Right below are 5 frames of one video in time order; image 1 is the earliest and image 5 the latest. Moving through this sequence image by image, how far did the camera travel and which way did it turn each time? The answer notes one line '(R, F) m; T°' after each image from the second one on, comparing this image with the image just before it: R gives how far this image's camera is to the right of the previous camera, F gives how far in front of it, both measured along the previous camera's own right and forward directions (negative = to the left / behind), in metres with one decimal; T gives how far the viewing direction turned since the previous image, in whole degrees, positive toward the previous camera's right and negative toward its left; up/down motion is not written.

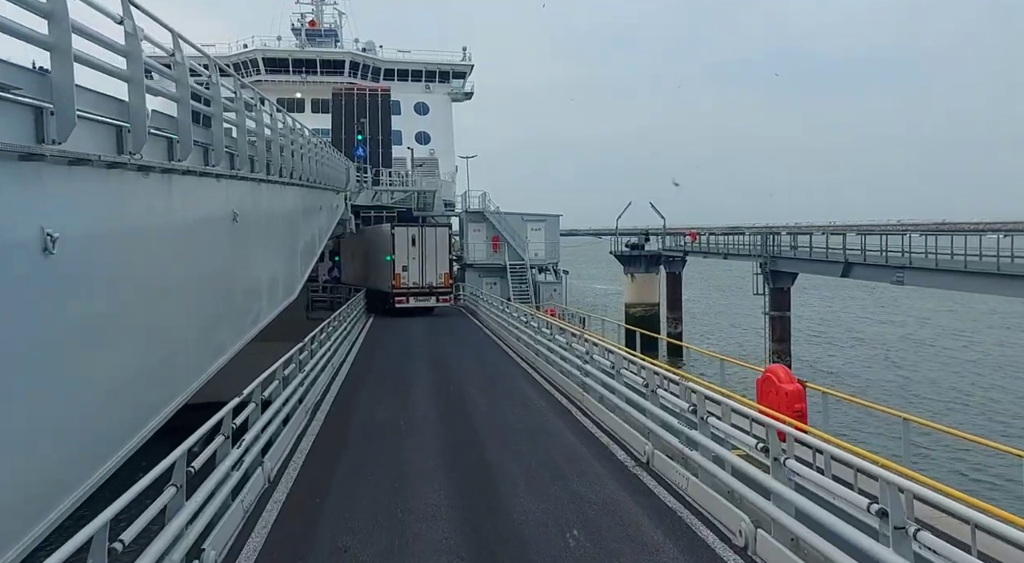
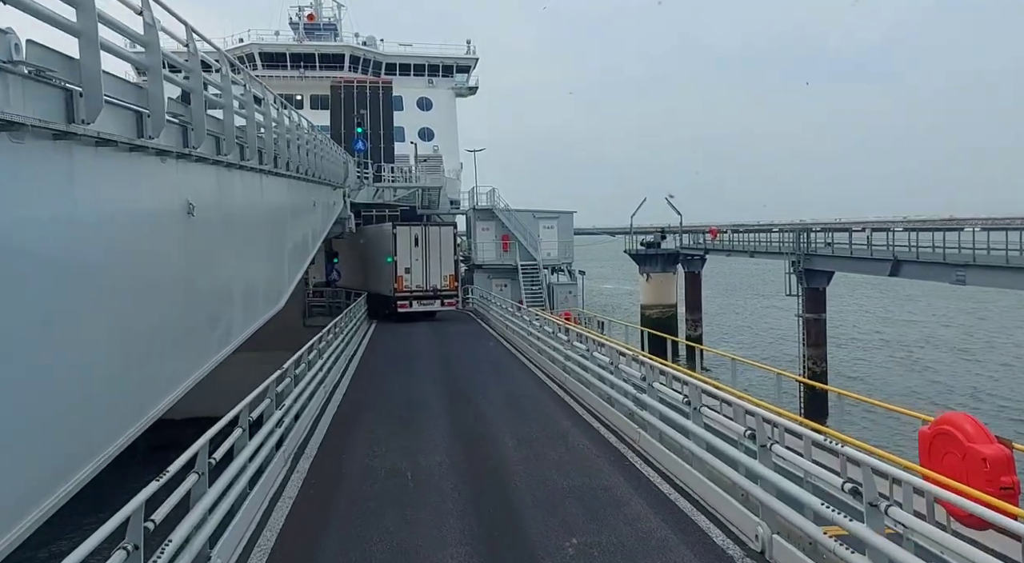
(-0.3, +1.6) m; 0°
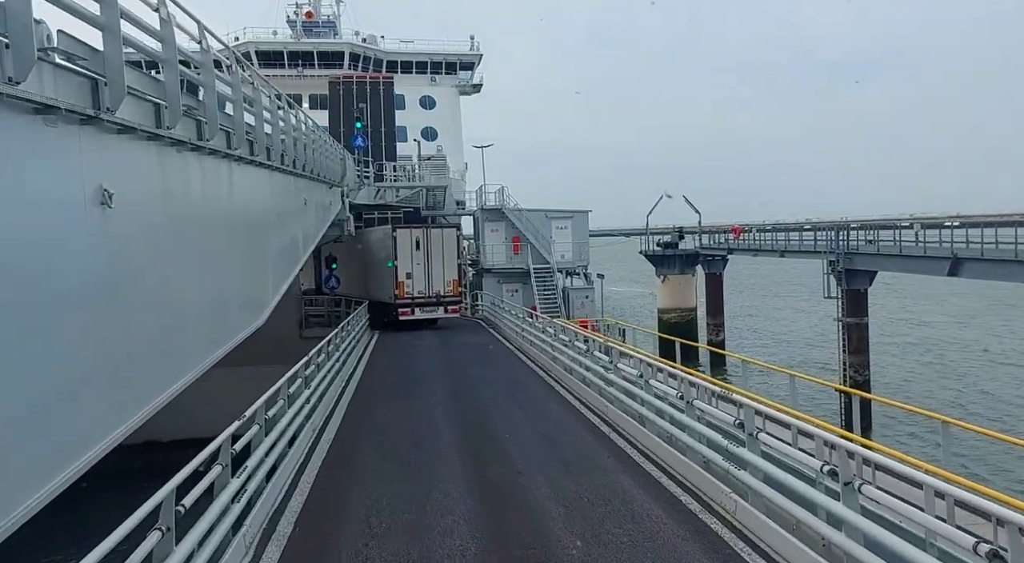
(-0.3, +1.6) m; 0°
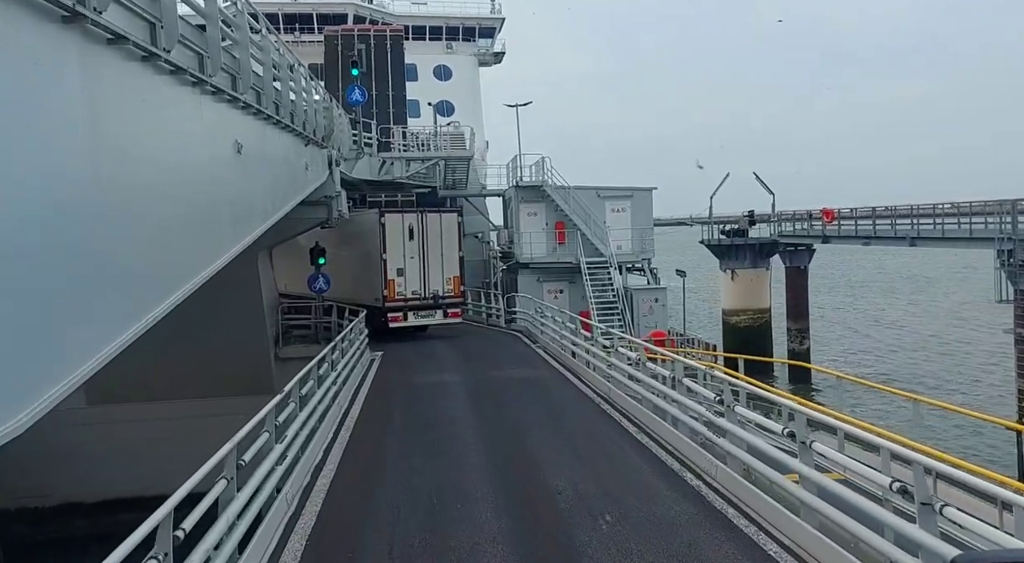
(-0.8, +5.0) m; -1°
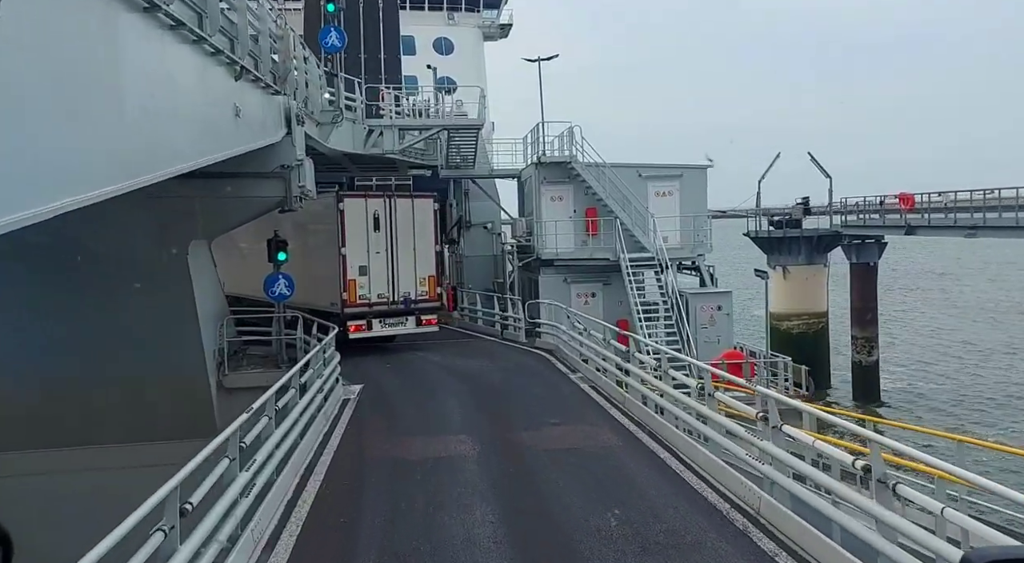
(-0.4, +3.5) m; 0°
